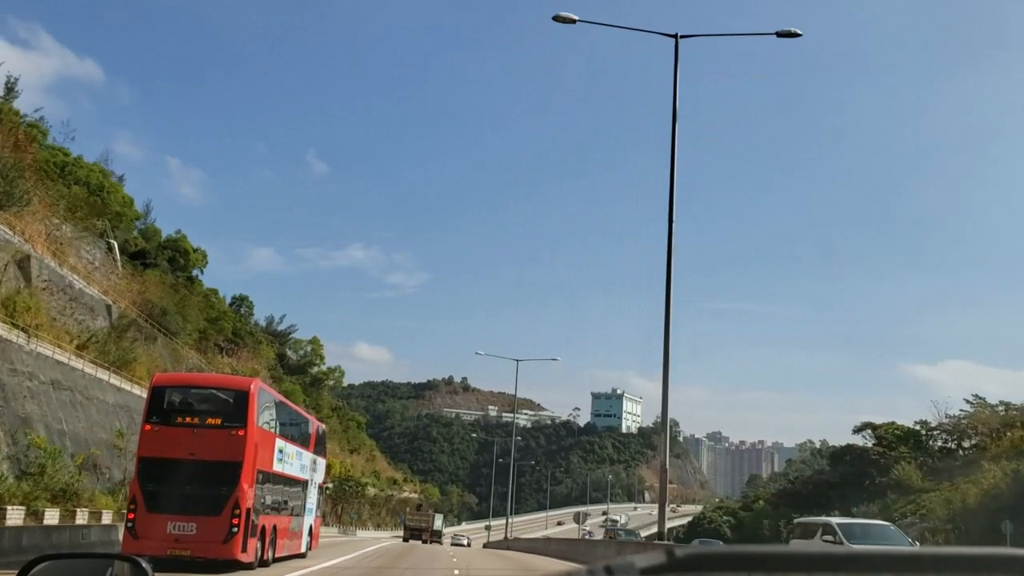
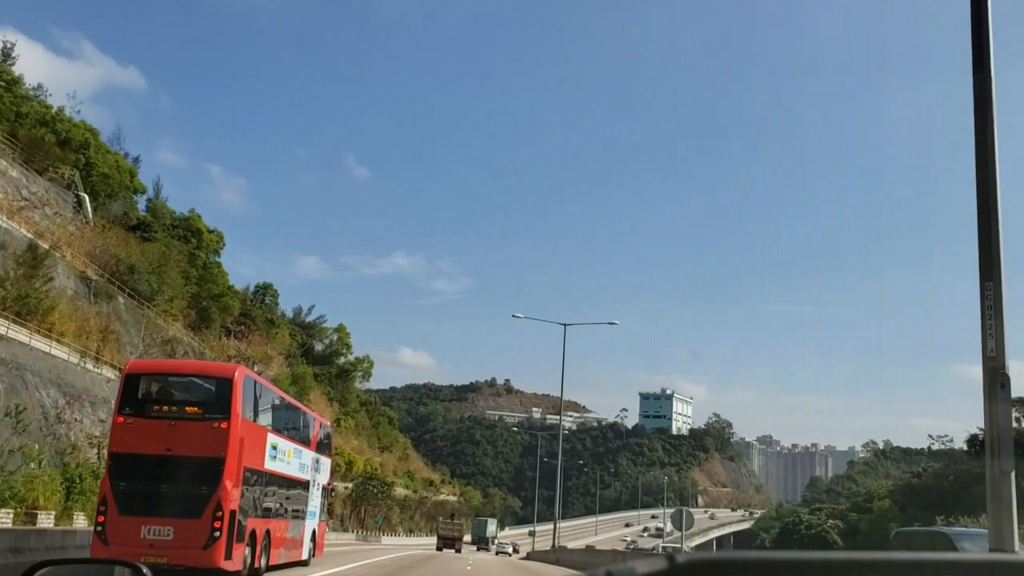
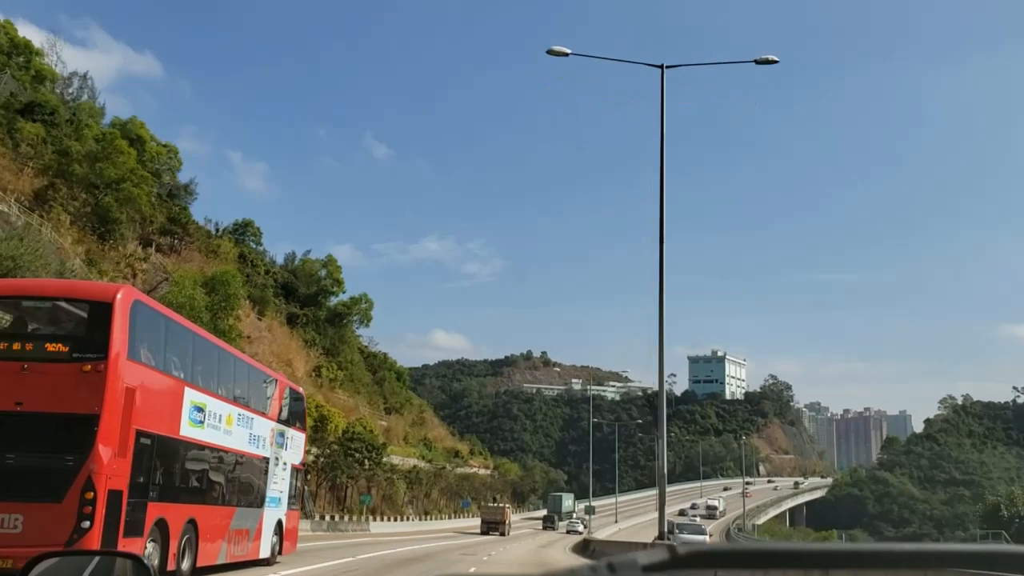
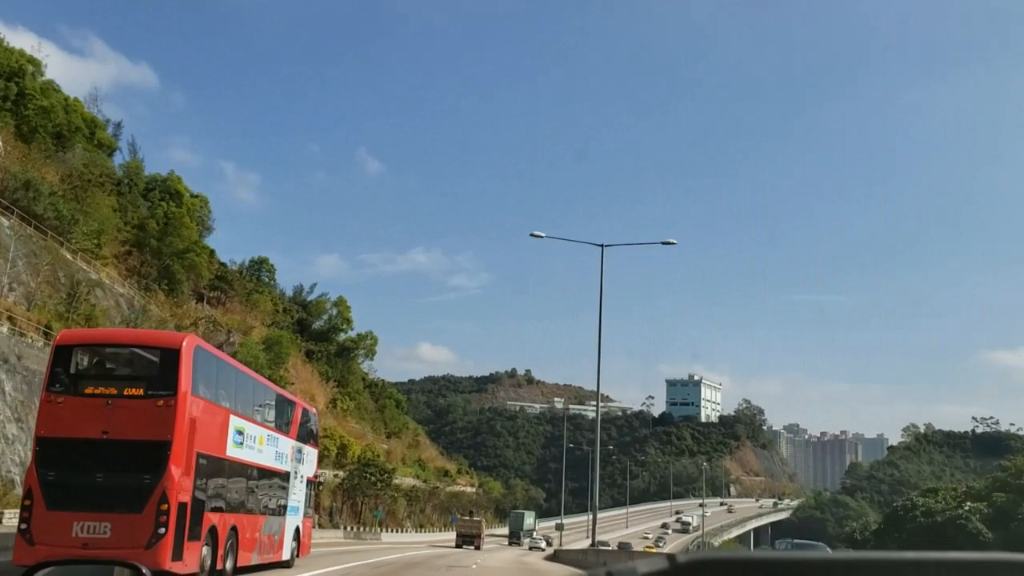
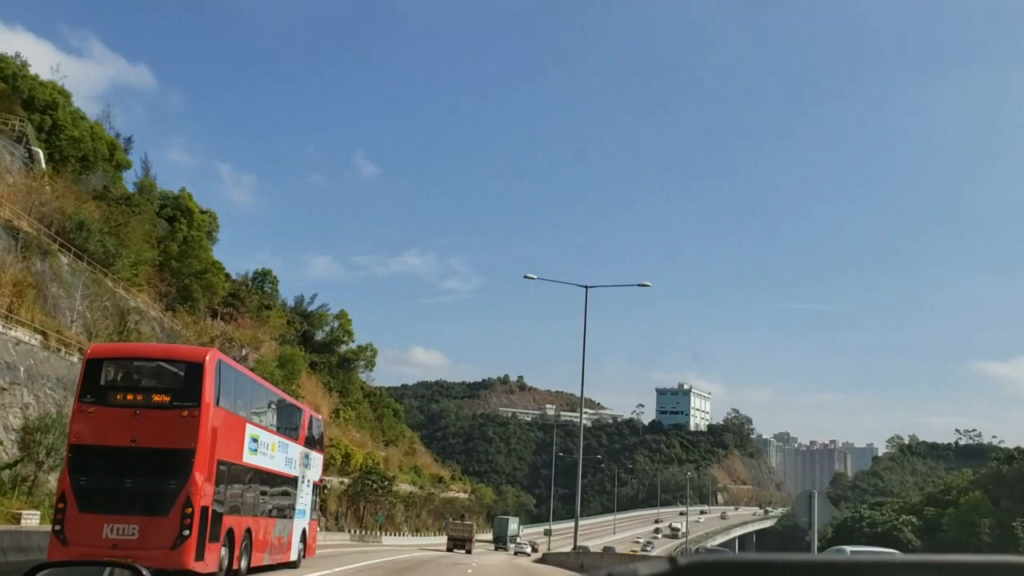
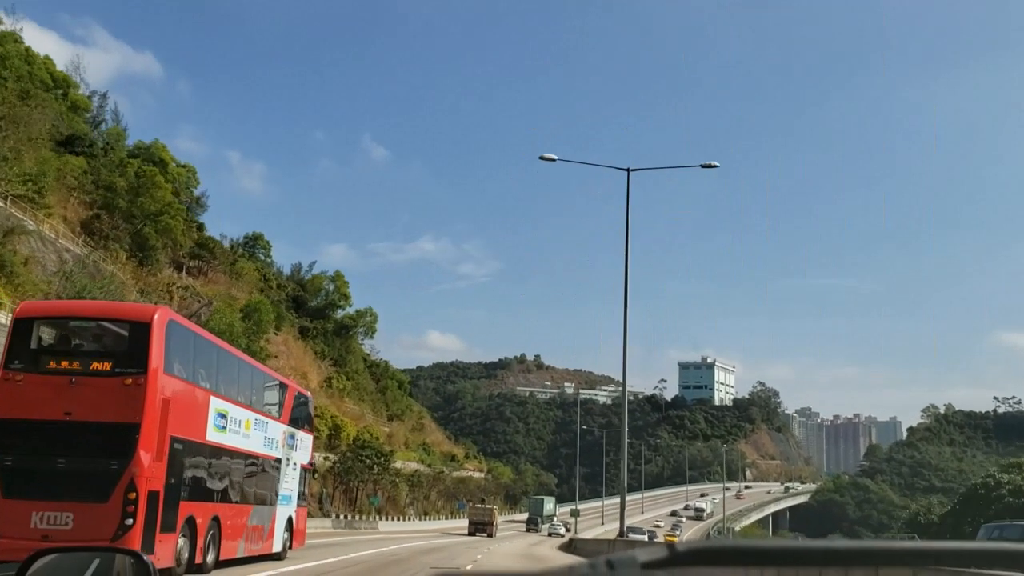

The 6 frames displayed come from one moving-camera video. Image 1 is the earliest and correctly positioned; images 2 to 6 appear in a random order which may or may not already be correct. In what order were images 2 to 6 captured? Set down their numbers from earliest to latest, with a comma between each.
2, 5, 4, 6, 3
